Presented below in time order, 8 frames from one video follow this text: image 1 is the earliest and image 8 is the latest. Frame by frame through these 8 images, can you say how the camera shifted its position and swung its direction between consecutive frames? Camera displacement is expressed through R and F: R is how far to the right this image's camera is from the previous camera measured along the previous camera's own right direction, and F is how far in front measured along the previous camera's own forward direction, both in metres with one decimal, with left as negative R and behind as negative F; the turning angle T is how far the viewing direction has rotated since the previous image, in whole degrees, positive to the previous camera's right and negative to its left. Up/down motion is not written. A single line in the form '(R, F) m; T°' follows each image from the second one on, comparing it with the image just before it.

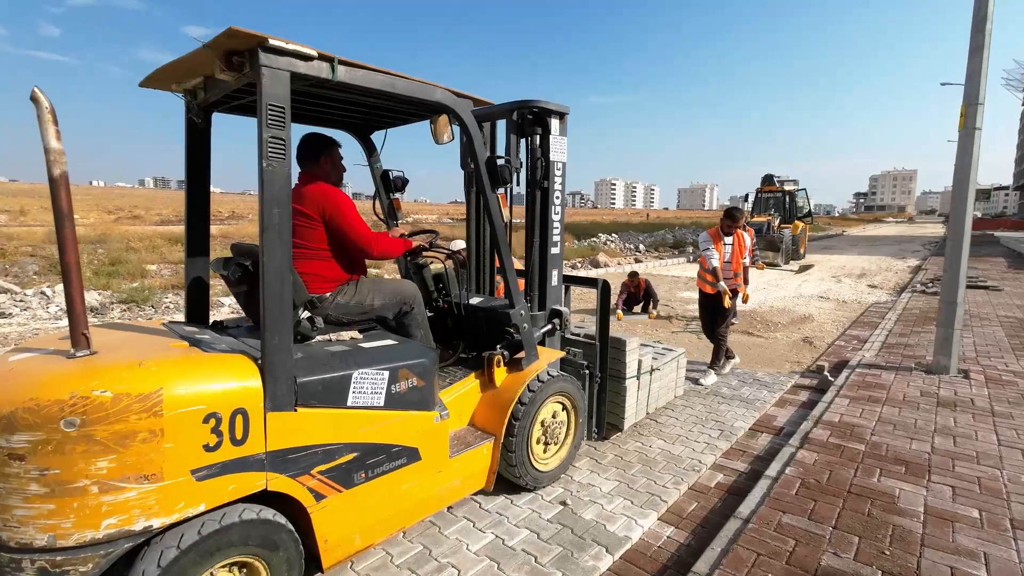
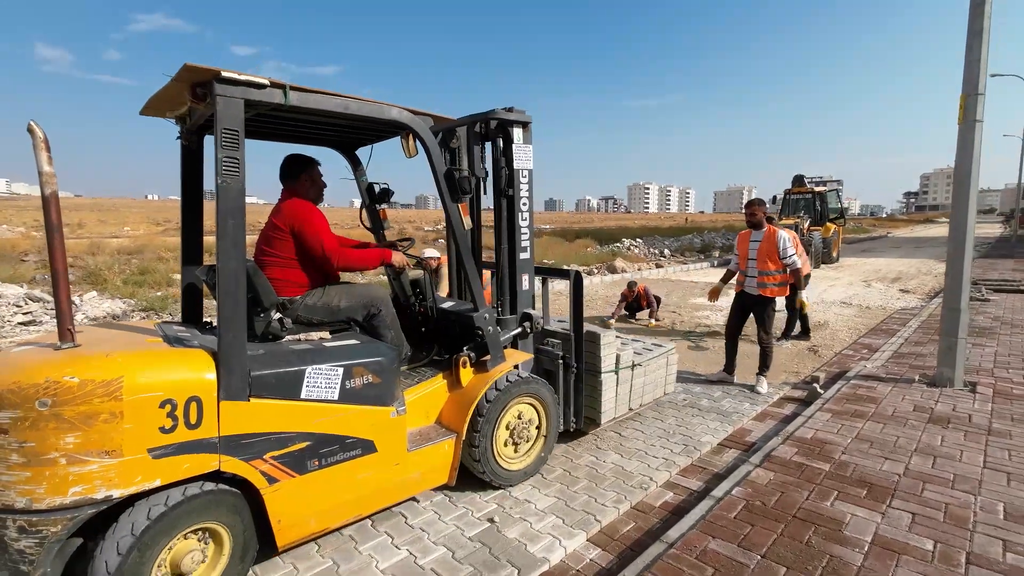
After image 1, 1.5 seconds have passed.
(+0.5, -0.2) m; -4°
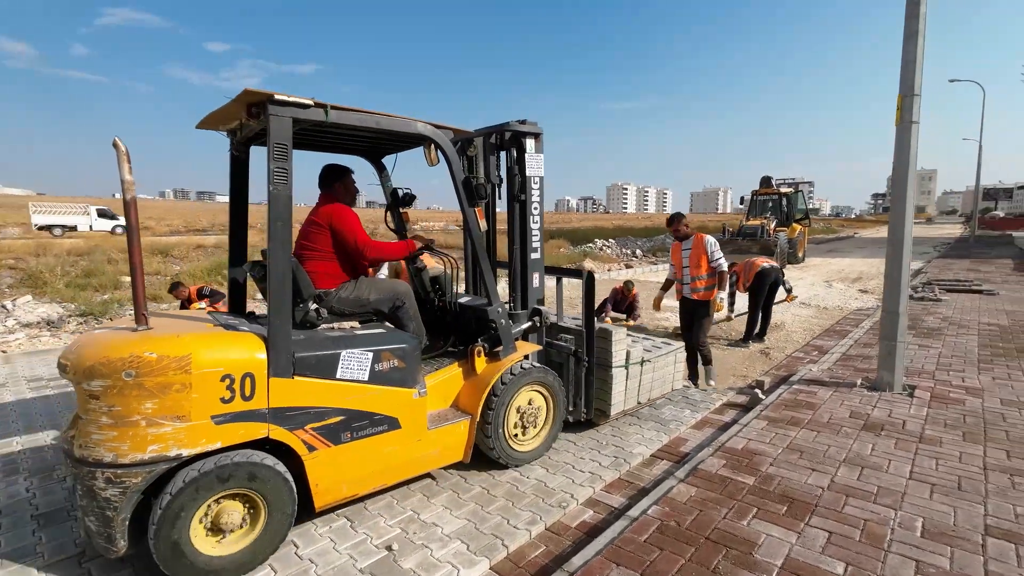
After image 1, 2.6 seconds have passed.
(-0.2, -0.6) m; +2°
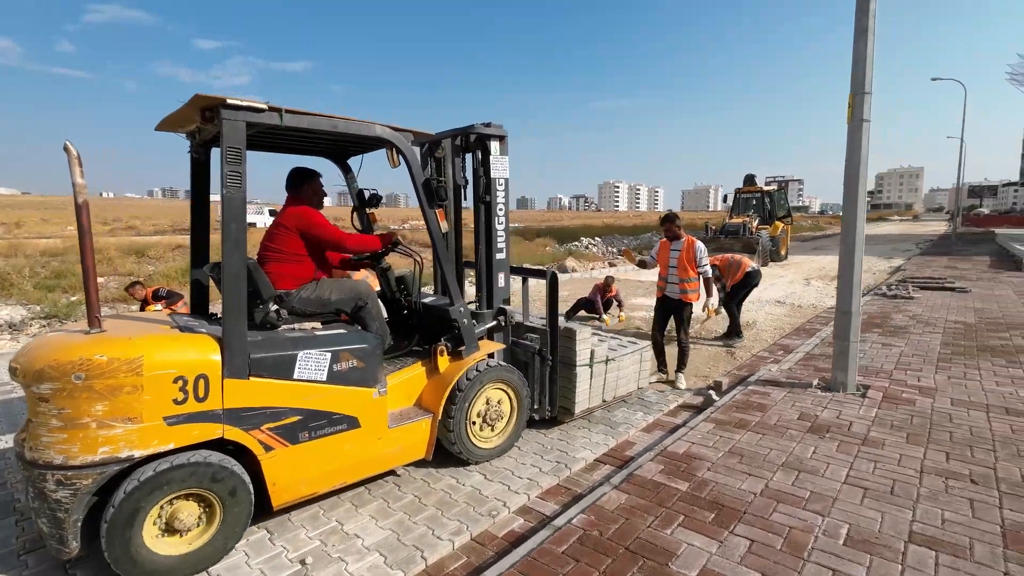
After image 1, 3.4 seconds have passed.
(+0.5, 0.0) m; +1°
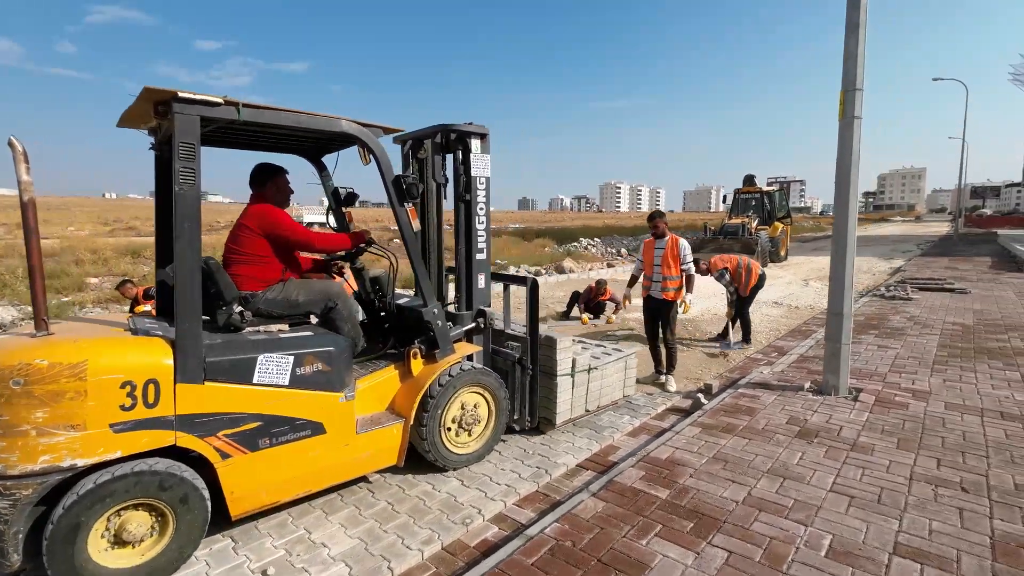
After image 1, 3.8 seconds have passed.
(+0.2, +0.1) m; 0°
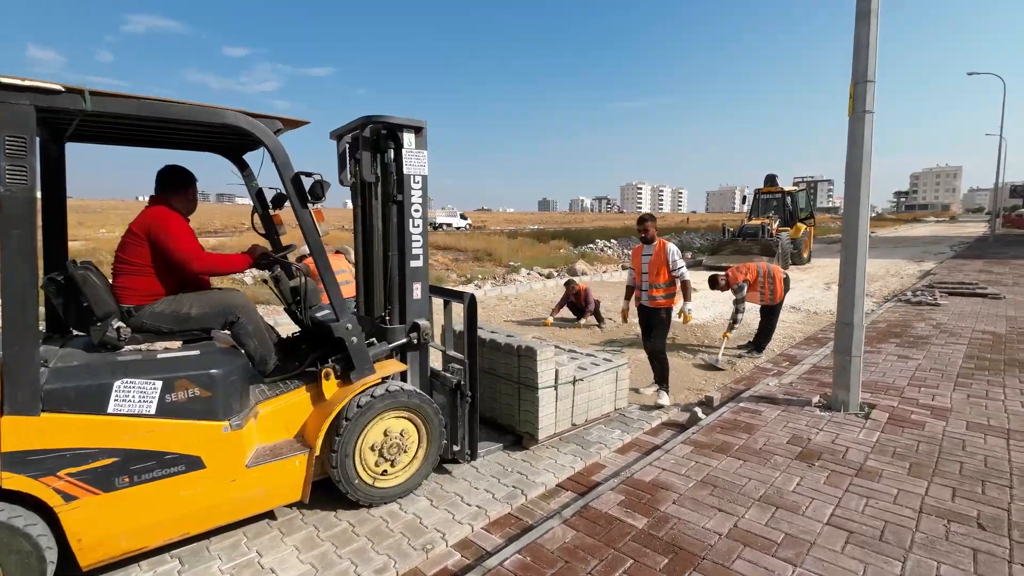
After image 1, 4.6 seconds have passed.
(+0.4, +0.3) m; -2°
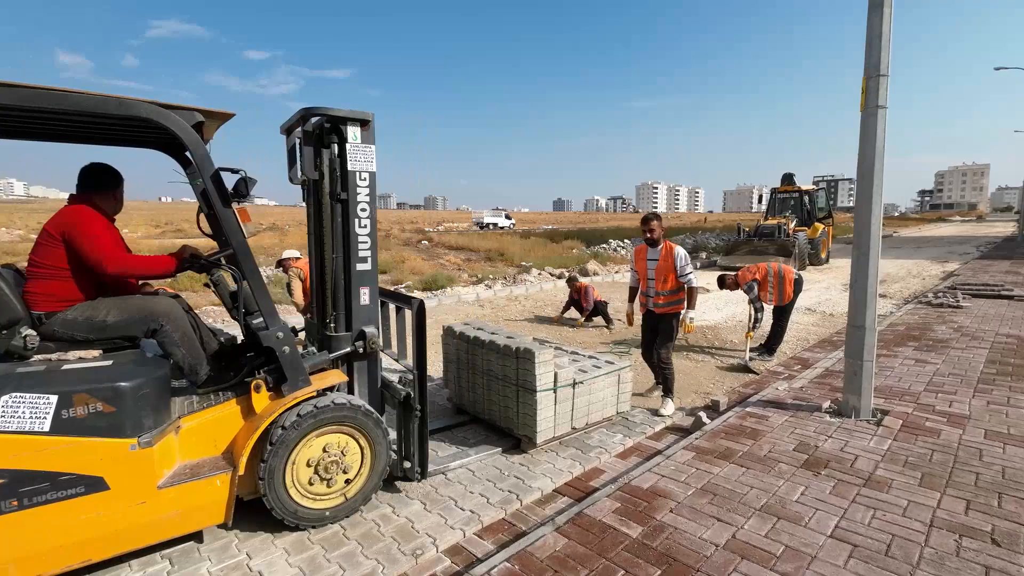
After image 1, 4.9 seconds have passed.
(+0.2, +0.1) m; -2°
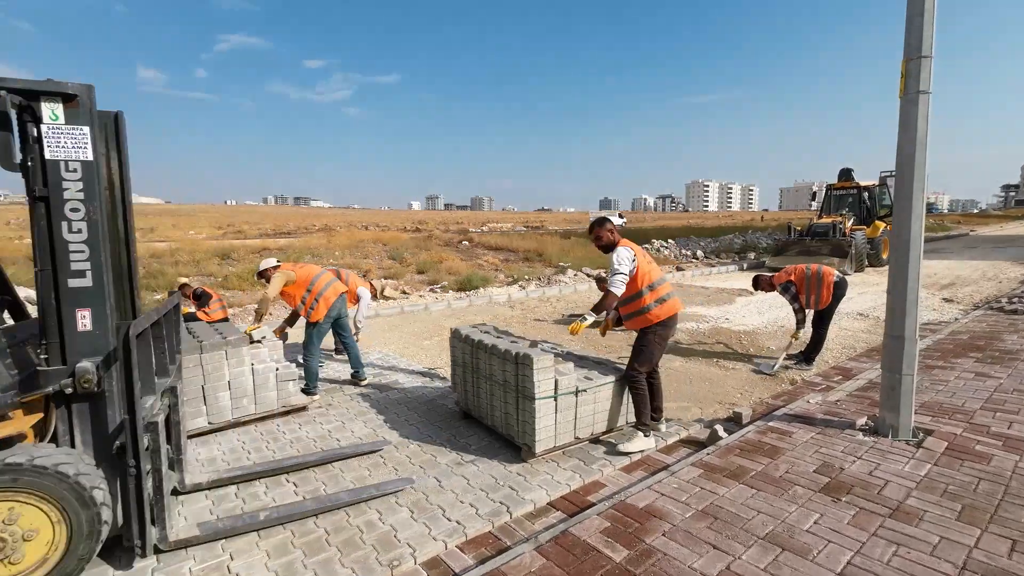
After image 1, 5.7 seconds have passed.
(+0.4, +0.2) m; -5°
